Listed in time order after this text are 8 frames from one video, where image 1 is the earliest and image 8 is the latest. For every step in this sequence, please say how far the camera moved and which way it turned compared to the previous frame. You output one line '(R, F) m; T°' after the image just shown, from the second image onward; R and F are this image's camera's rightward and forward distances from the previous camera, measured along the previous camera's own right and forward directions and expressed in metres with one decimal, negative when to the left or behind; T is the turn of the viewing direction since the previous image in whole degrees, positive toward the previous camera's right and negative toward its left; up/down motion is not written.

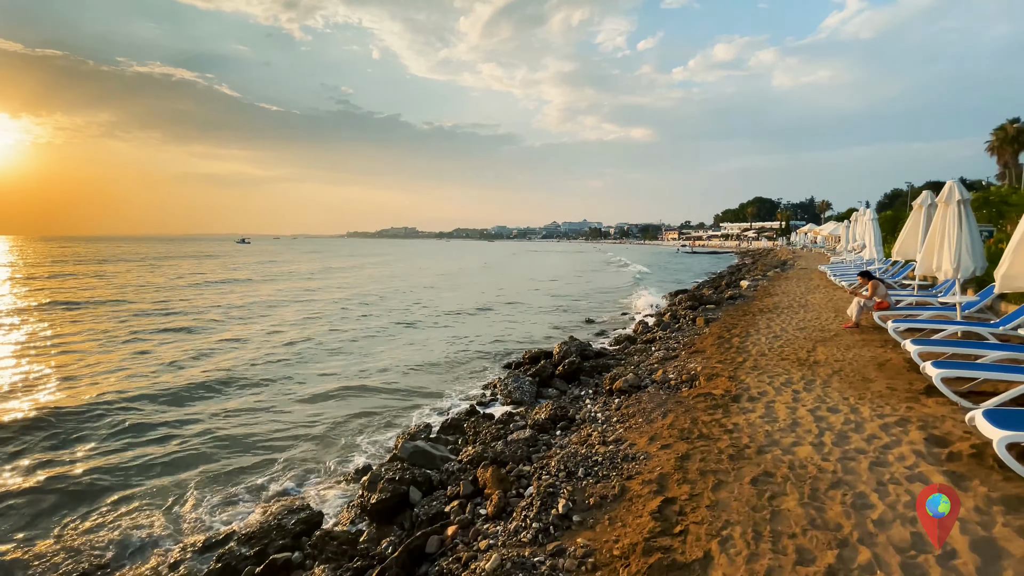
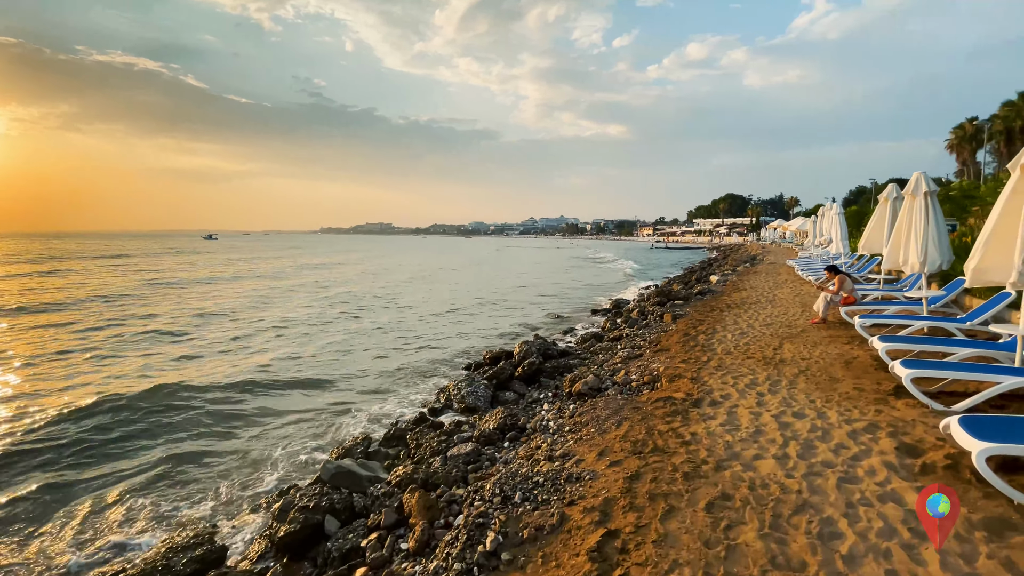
(+0.4, +0.5) m; +3°
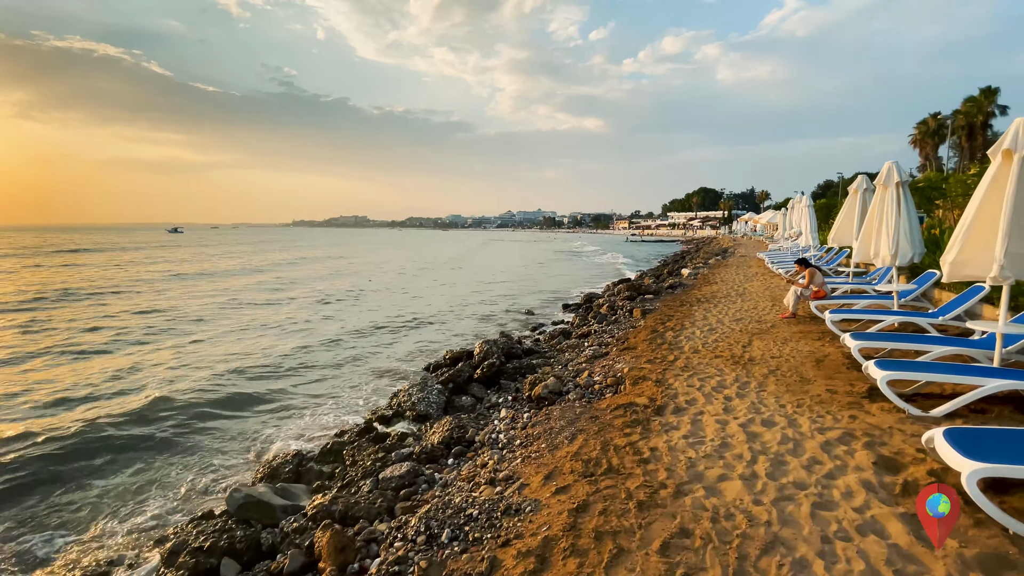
(+0.3, +0.5) m; +3°
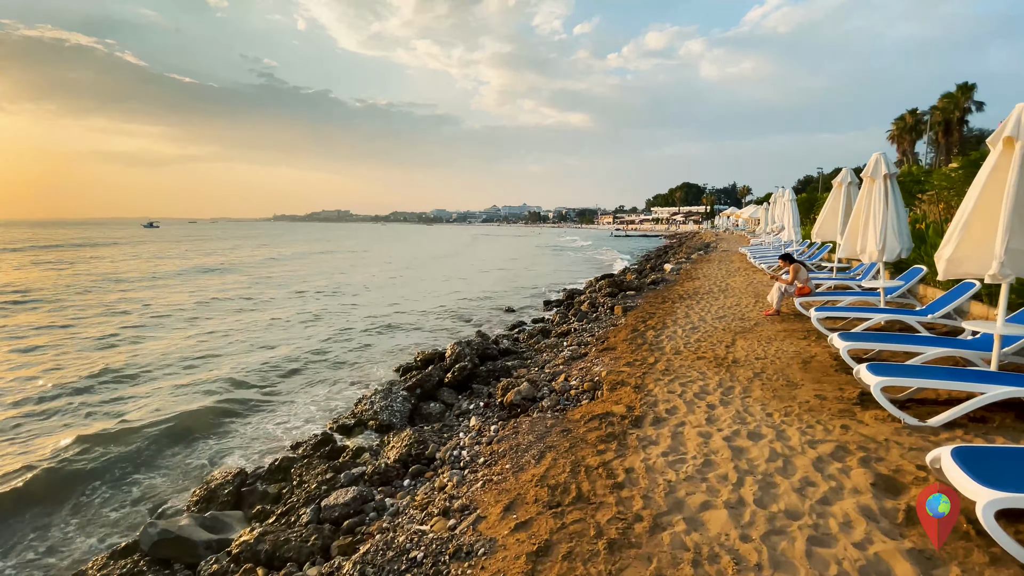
(+0.2, +0.4) m; +2°
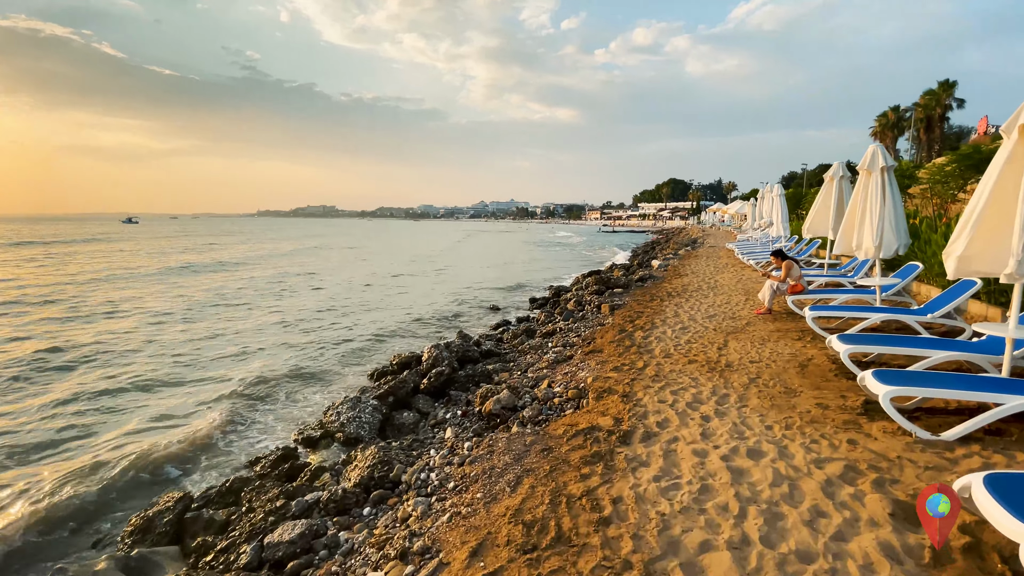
(+0.1, +0.4) m; +1°
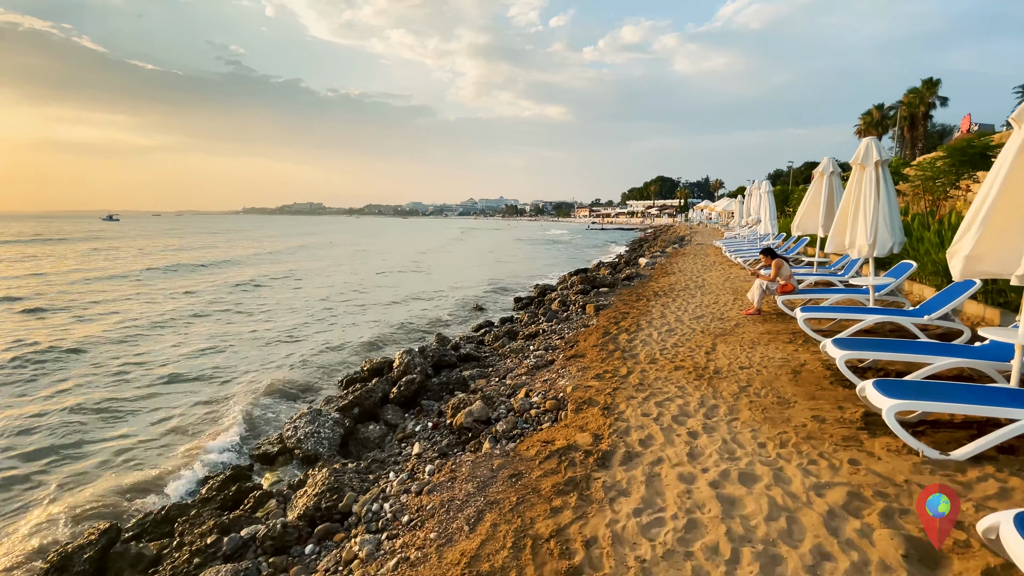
(+0.2, +0.4) m; +1°
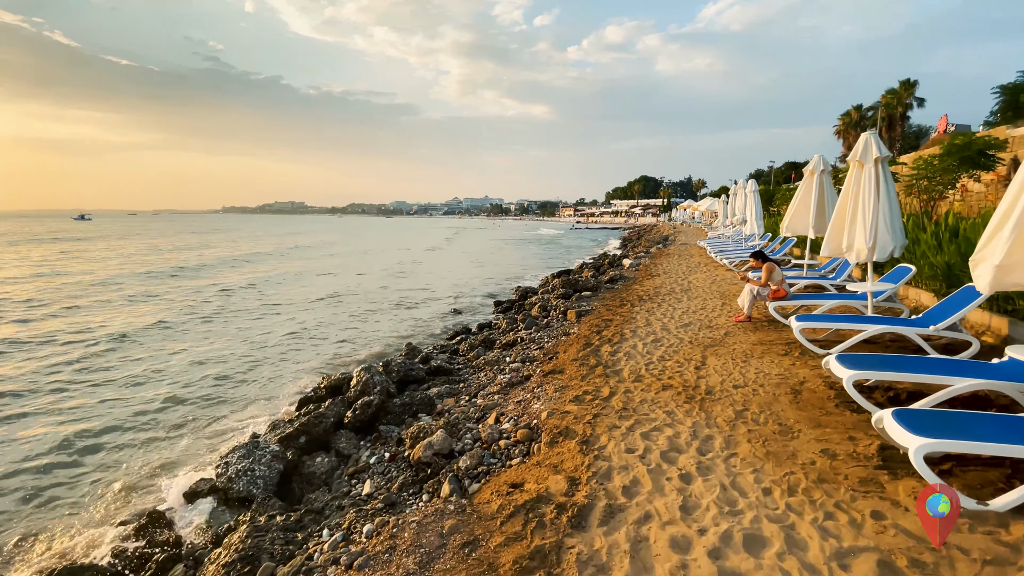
(+0.2, +0.6) m; +2°
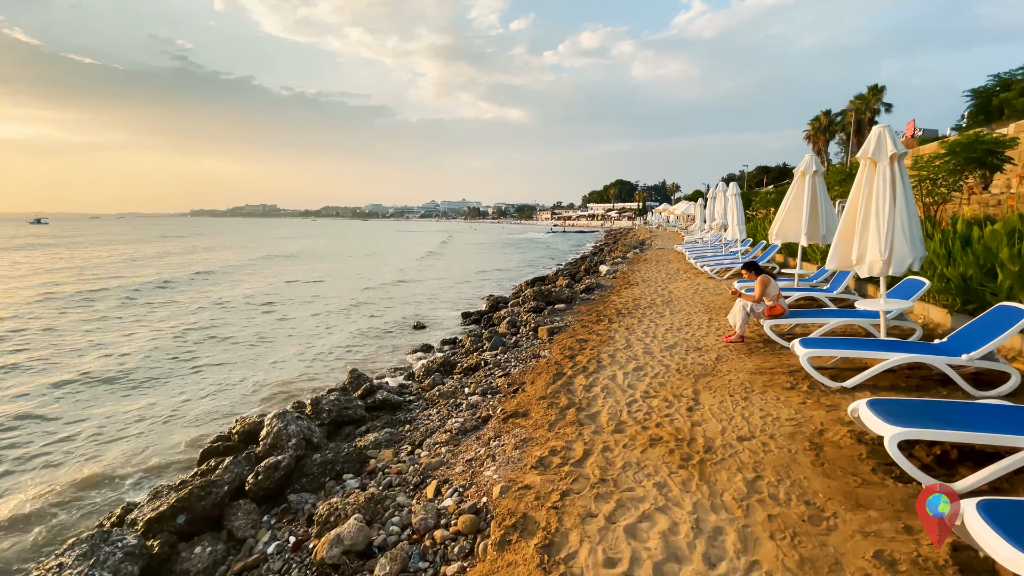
(+0.3, +1.1) m; +3°
